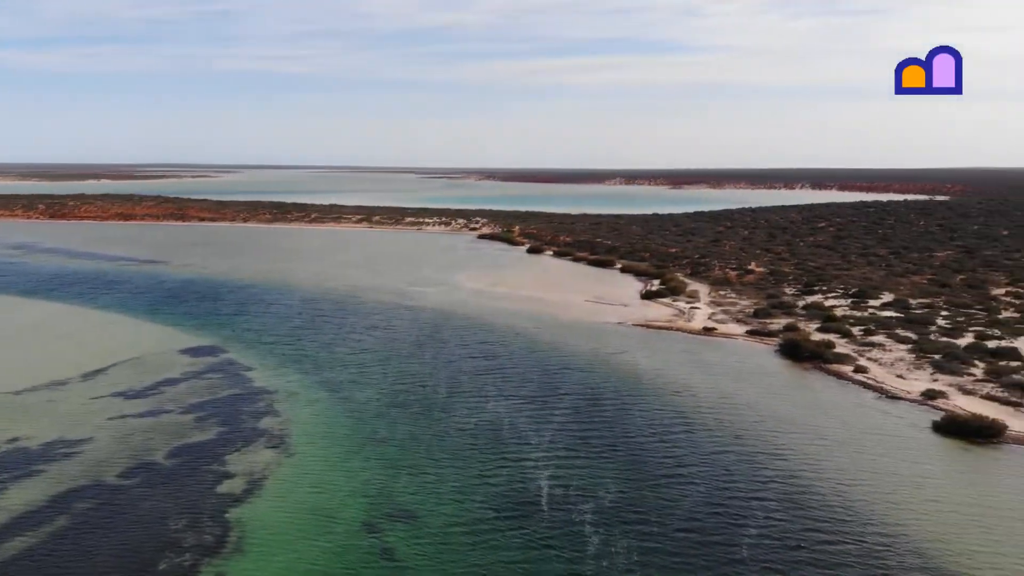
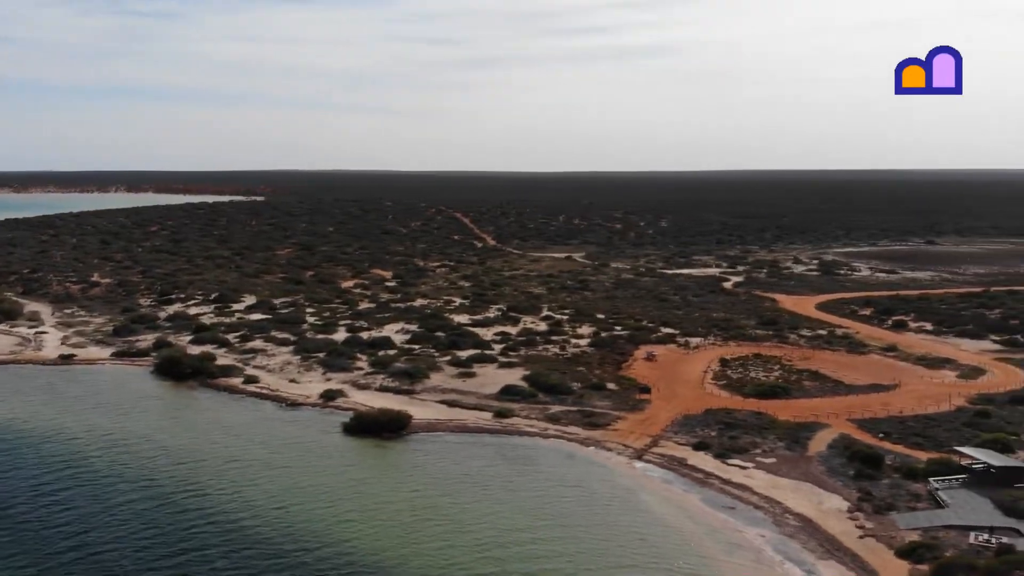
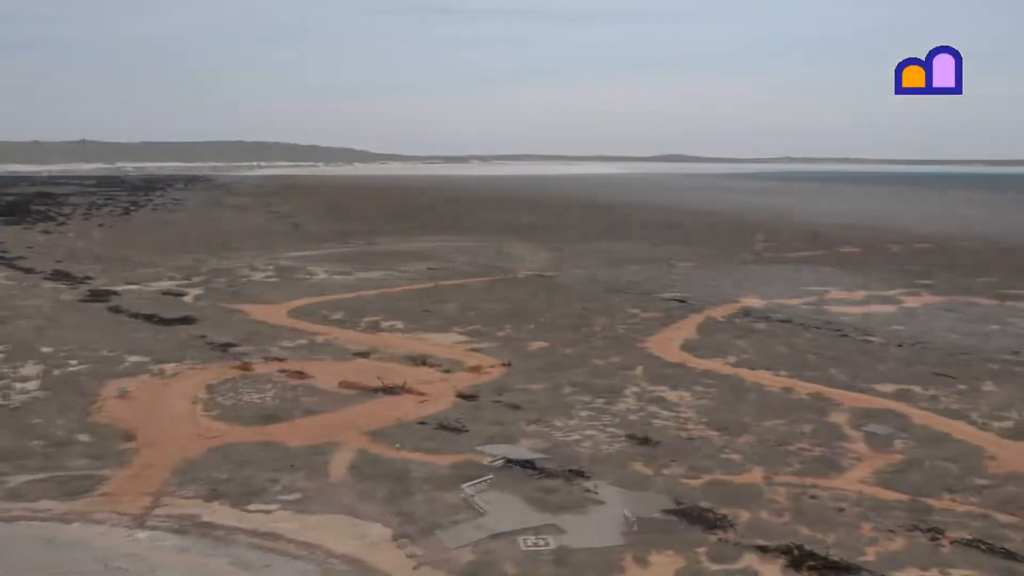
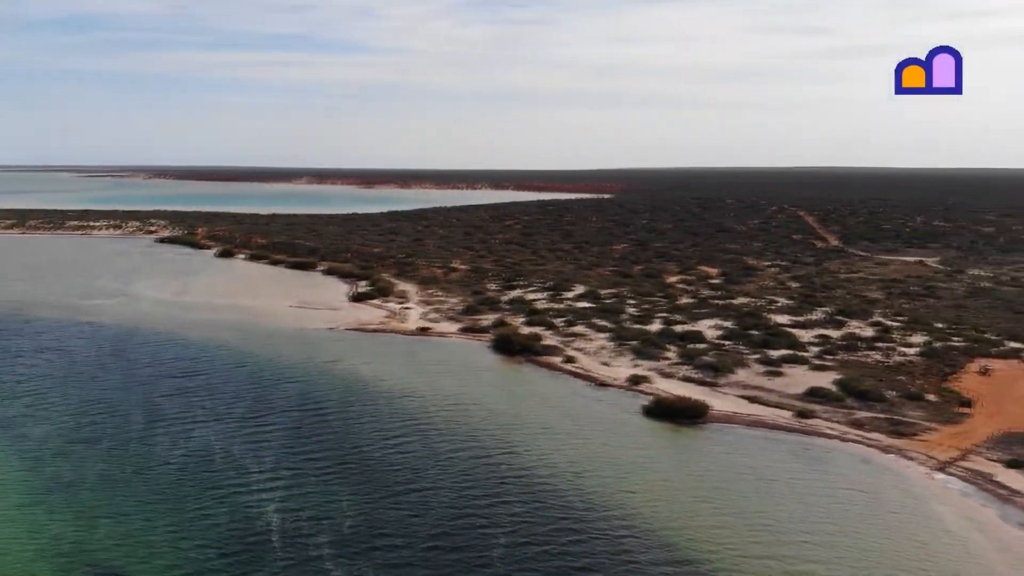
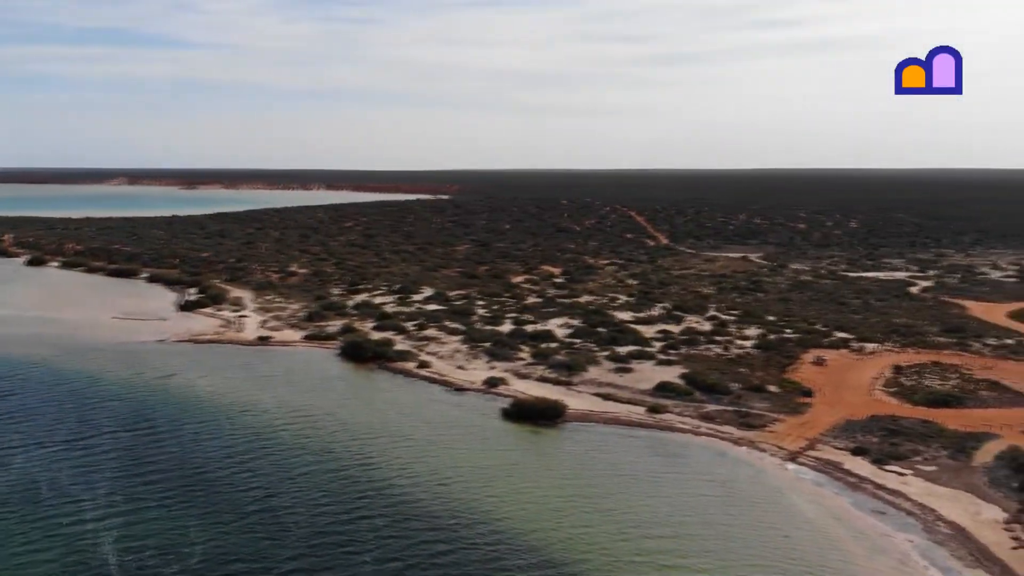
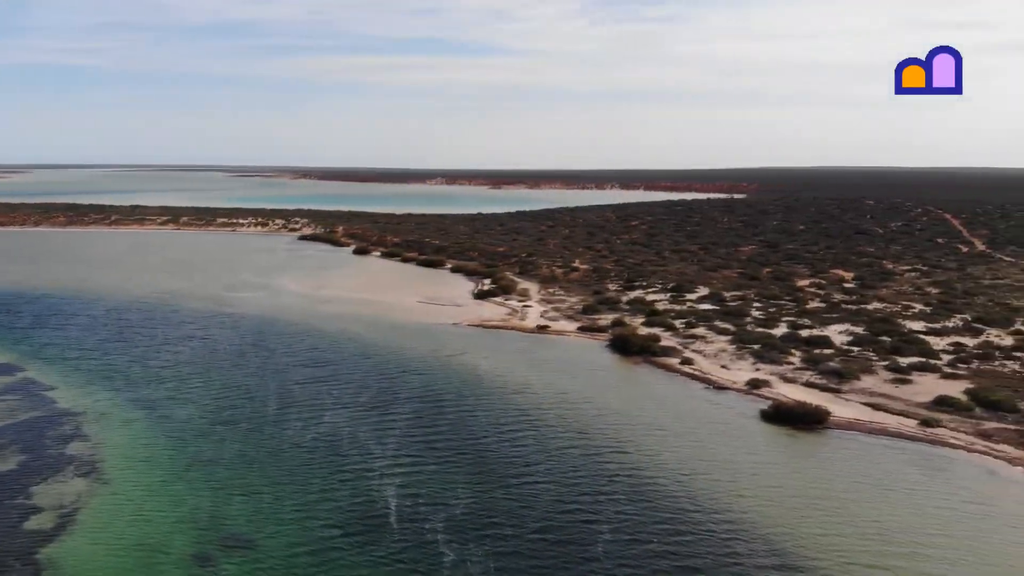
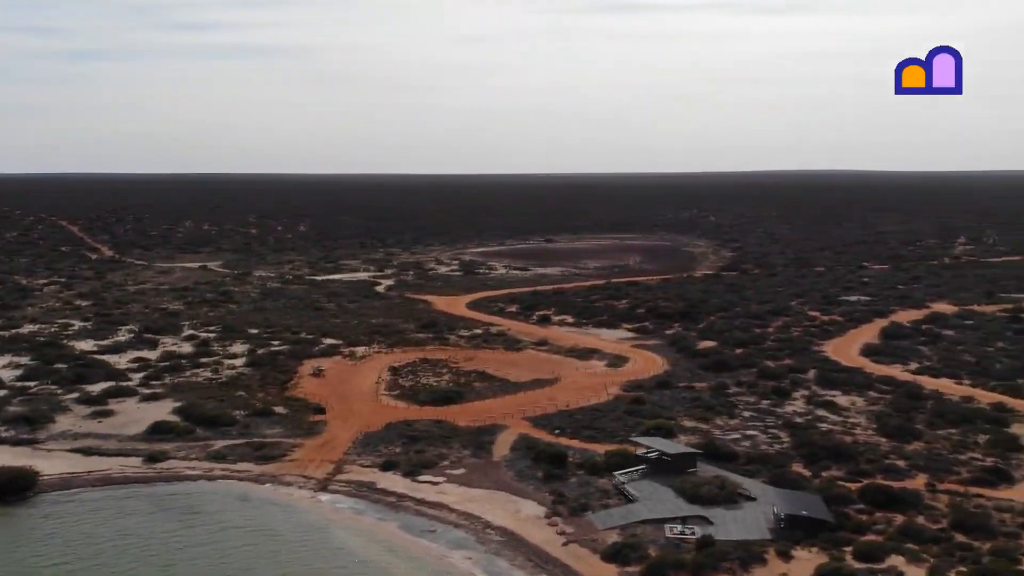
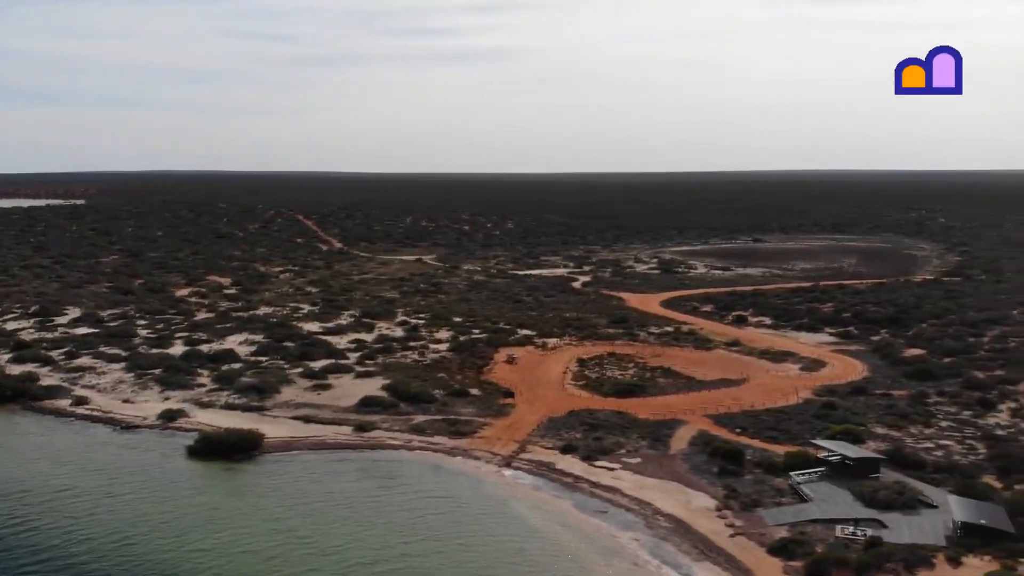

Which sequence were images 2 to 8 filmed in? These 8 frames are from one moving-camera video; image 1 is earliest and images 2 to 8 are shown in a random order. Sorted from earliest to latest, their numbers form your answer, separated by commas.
6, 4, 5, 2, 8, 7, 3
